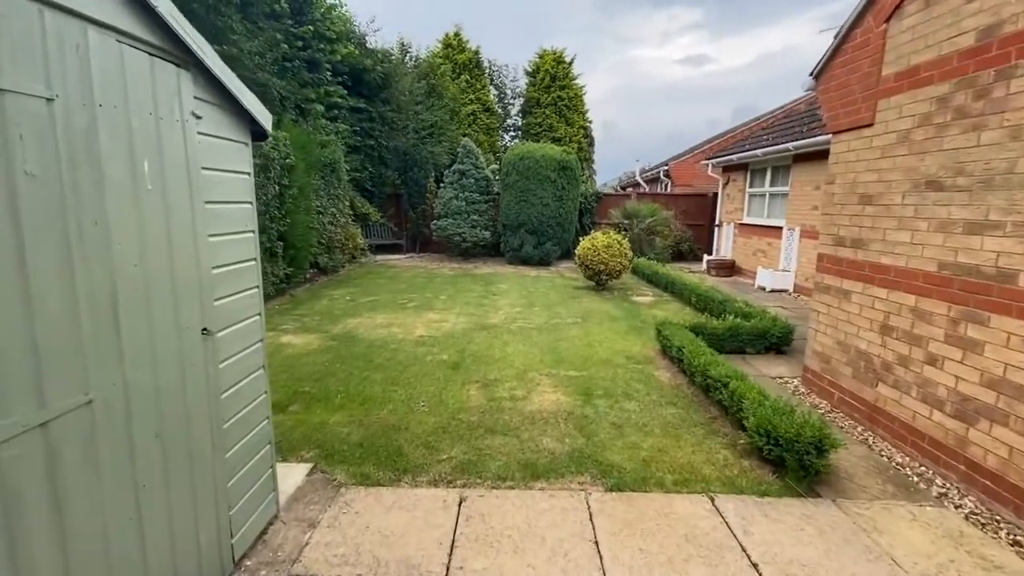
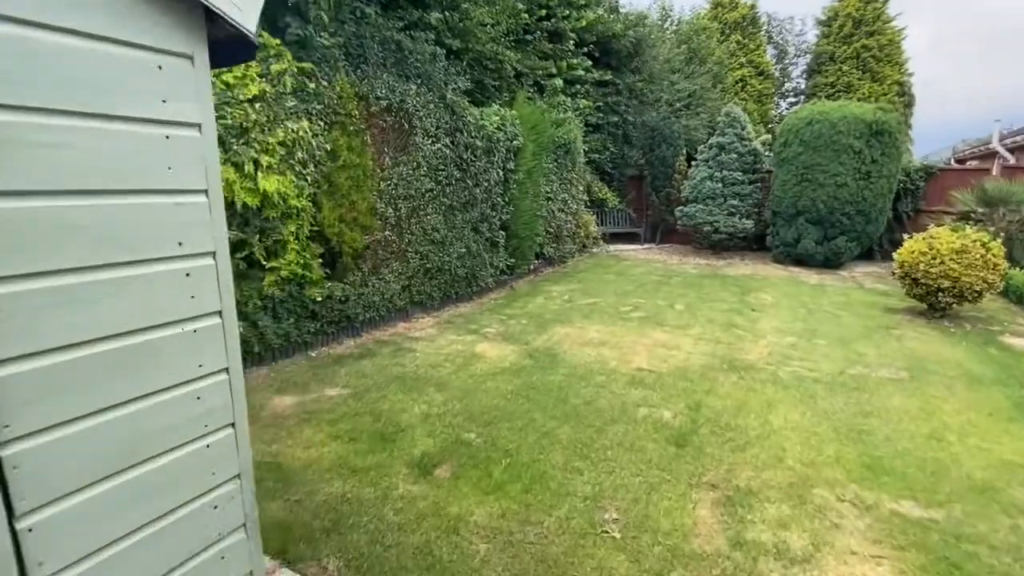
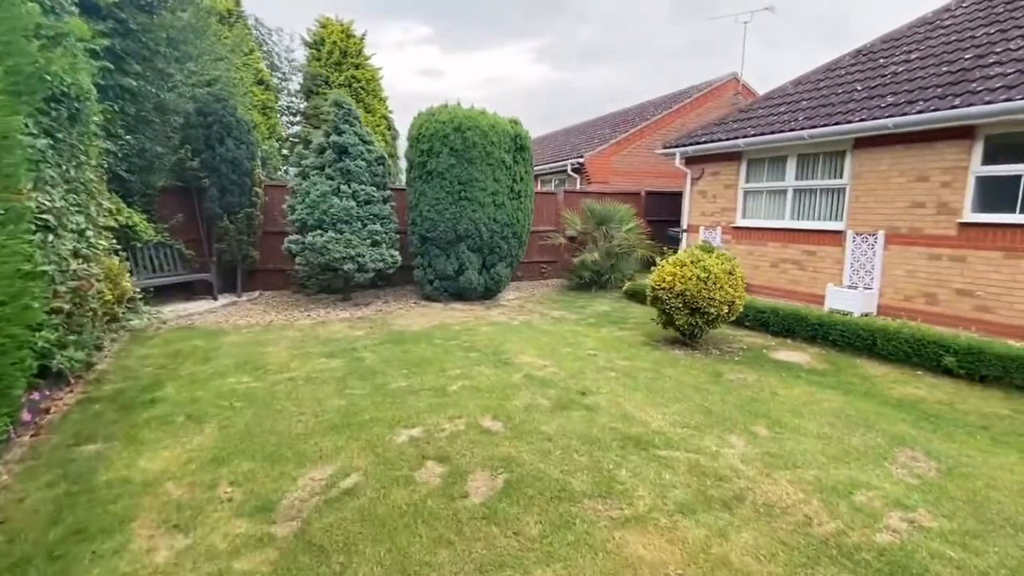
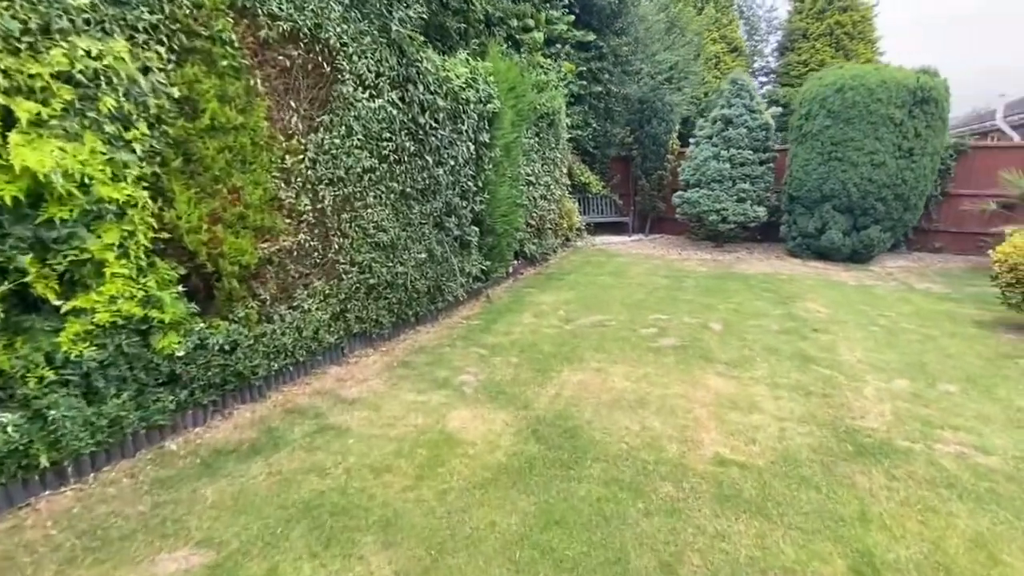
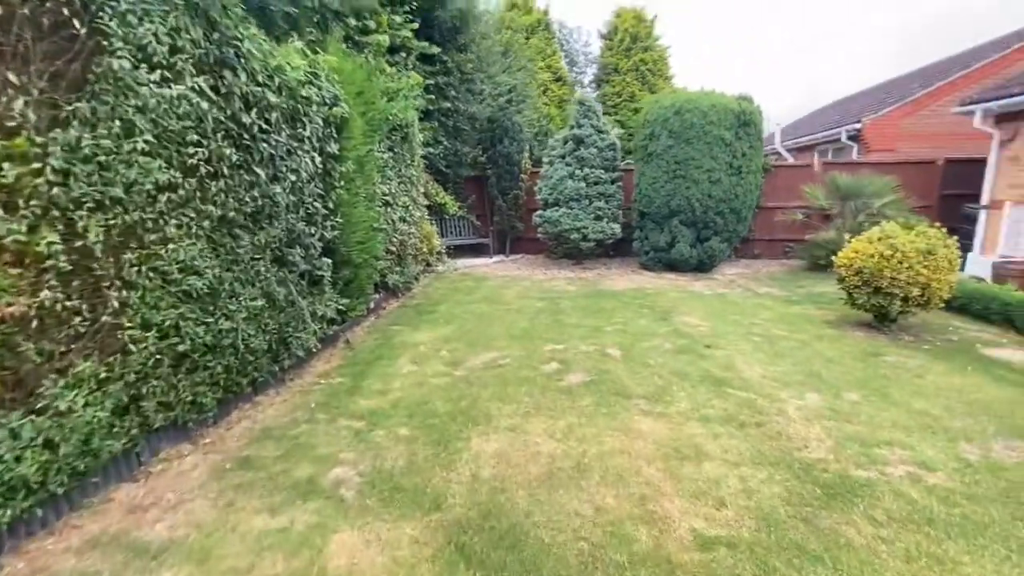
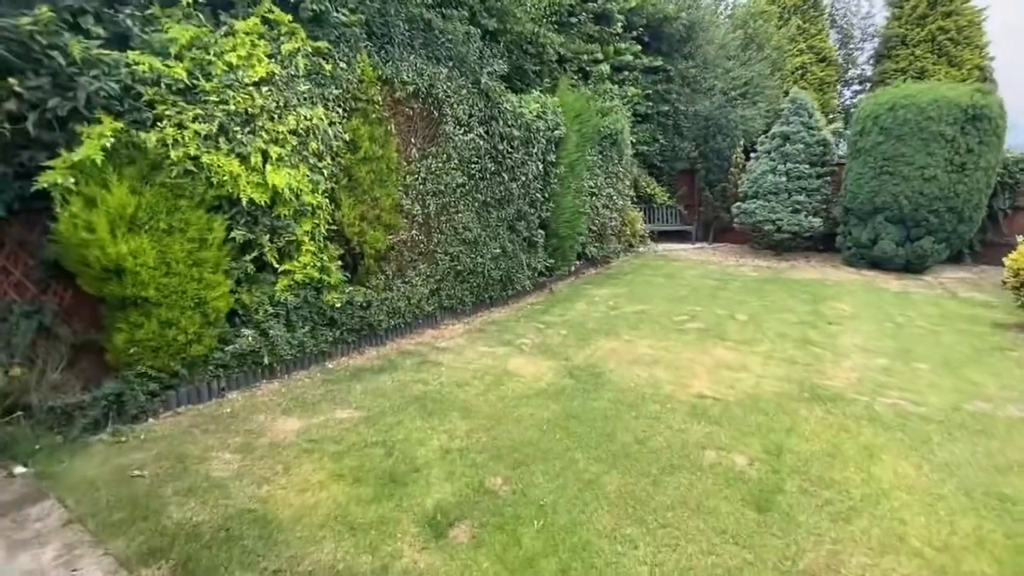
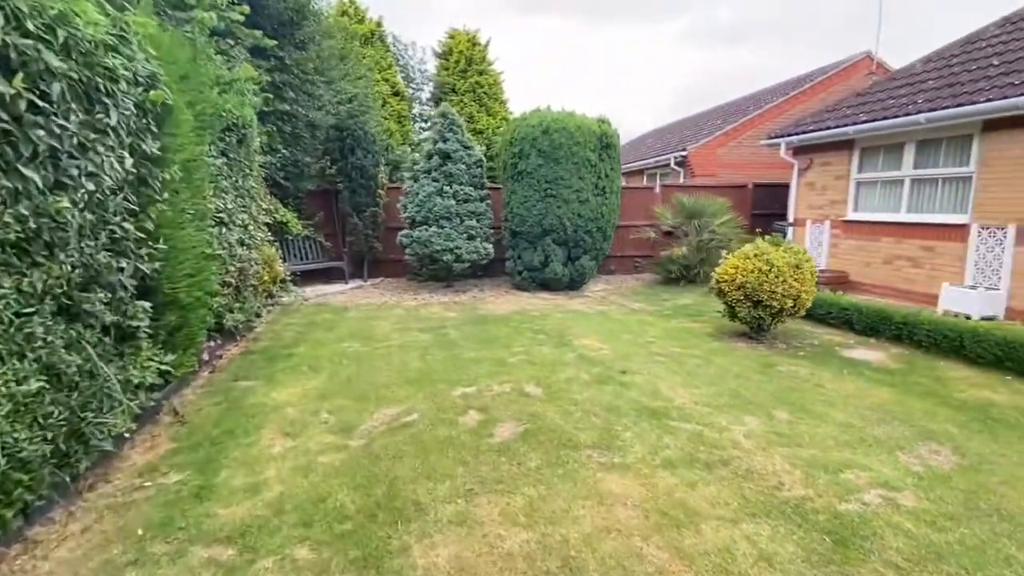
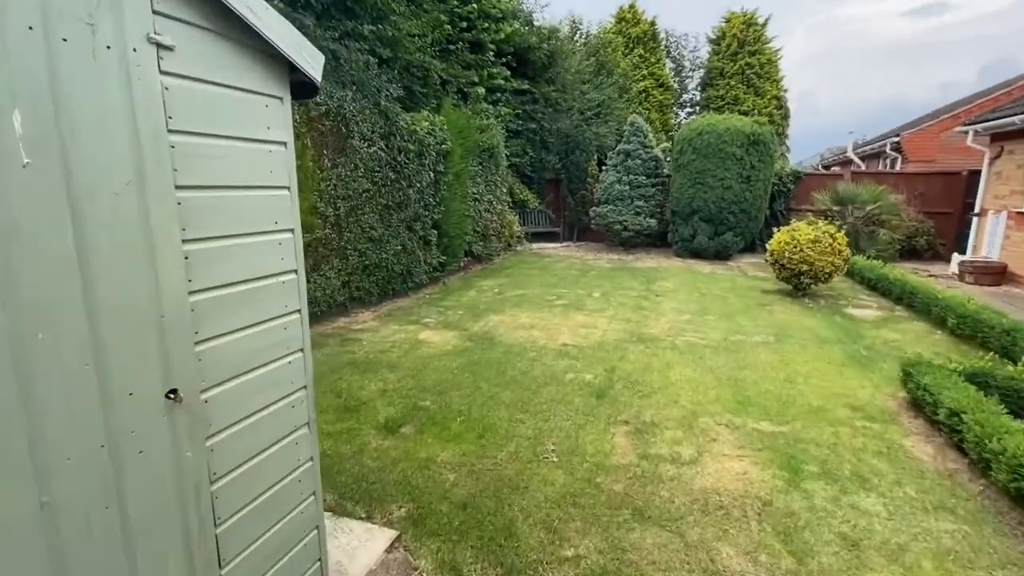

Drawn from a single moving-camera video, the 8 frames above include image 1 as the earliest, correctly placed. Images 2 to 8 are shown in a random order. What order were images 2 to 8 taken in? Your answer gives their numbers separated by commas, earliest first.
8, 2, 6, 4, 5, 7, 3
